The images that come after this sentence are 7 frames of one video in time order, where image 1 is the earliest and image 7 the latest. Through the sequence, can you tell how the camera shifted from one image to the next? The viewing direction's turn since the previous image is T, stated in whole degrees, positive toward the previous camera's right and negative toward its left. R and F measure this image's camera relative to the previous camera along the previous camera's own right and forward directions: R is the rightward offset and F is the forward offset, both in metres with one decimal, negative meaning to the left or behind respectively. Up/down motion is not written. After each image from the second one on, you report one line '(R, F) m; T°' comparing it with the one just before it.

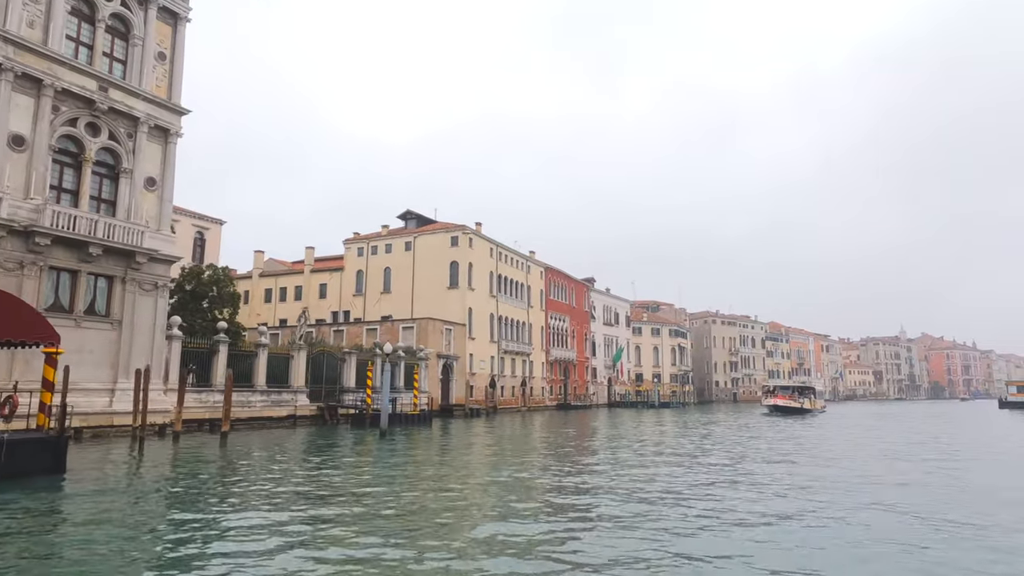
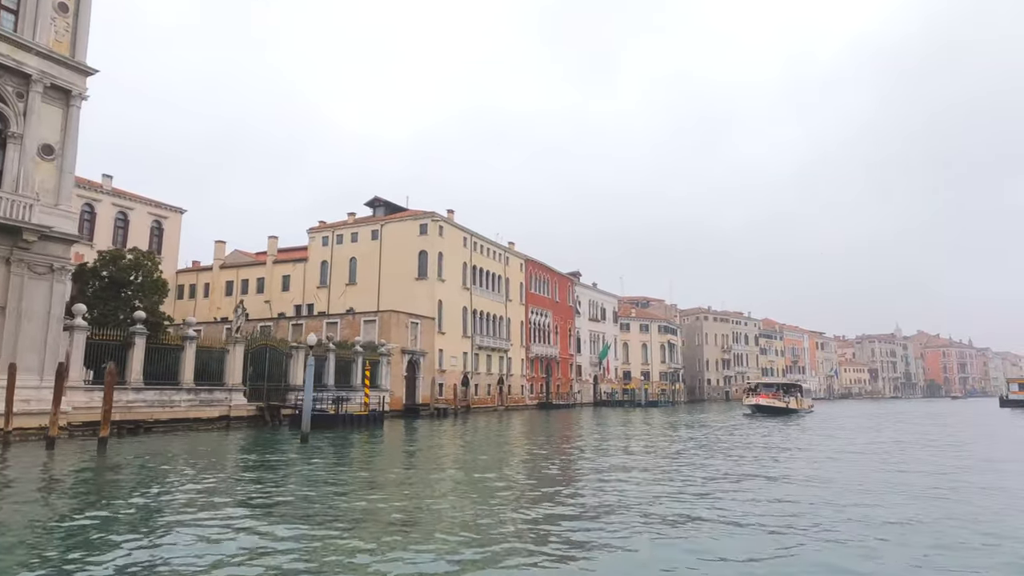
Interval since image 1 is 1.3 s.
(+1.2, +2.6) m; 0°
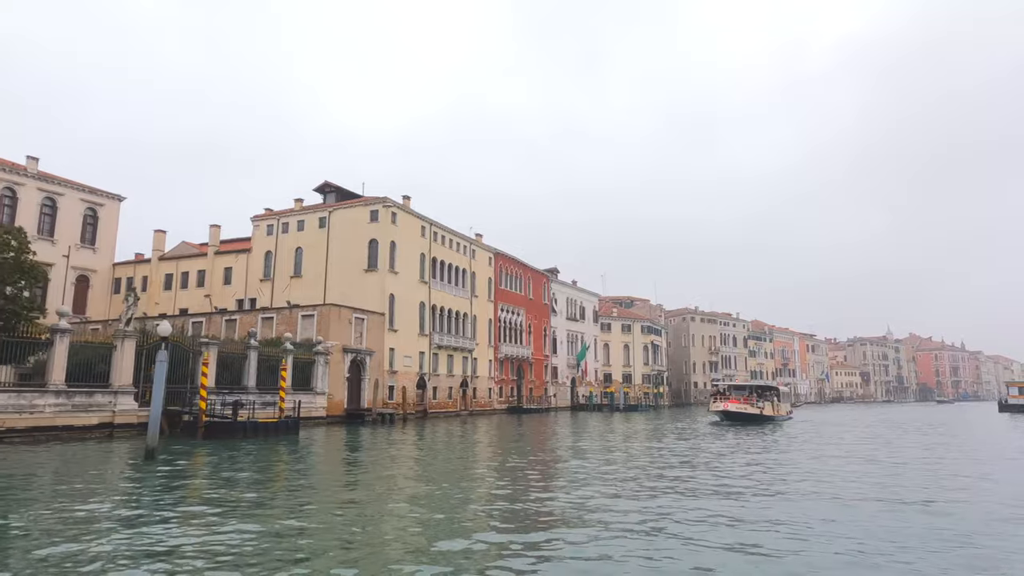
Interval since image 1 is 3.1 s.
(+1.6, +3.4) m; +1°
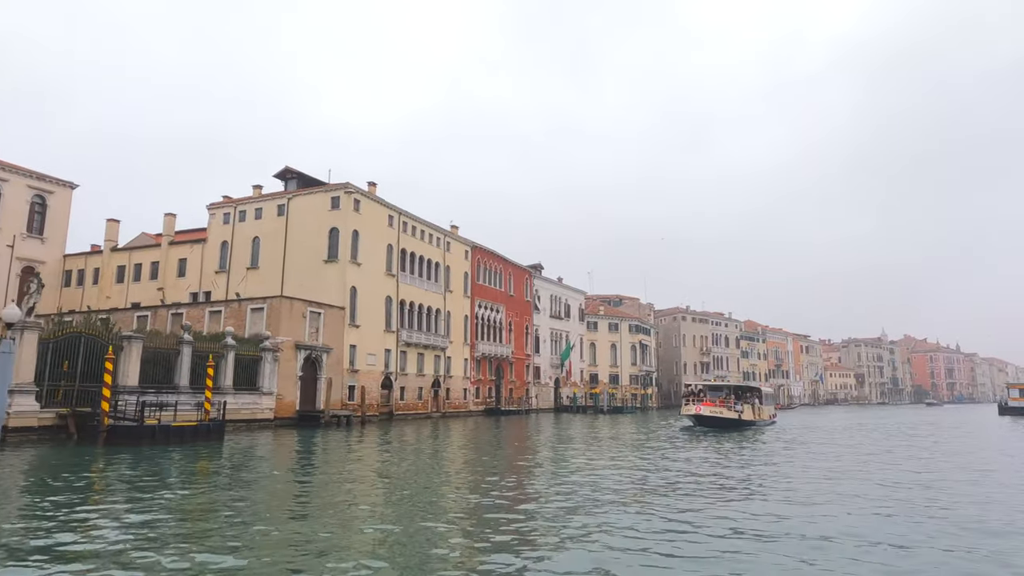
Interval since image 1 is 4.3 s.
(+1.1, +2.4) m; 0°
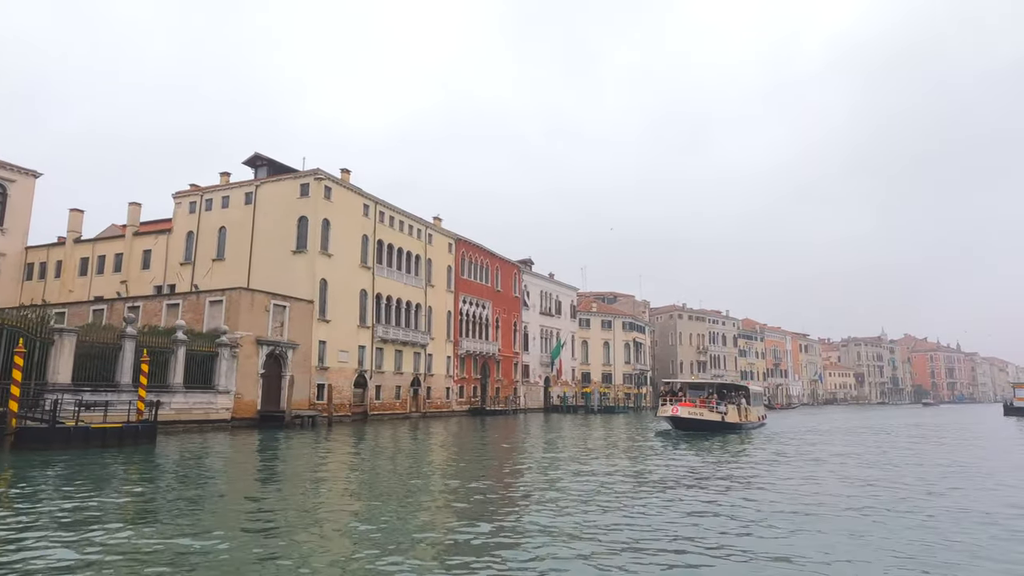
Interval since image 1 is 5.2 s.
(+0.8, +1.8) m; 0°
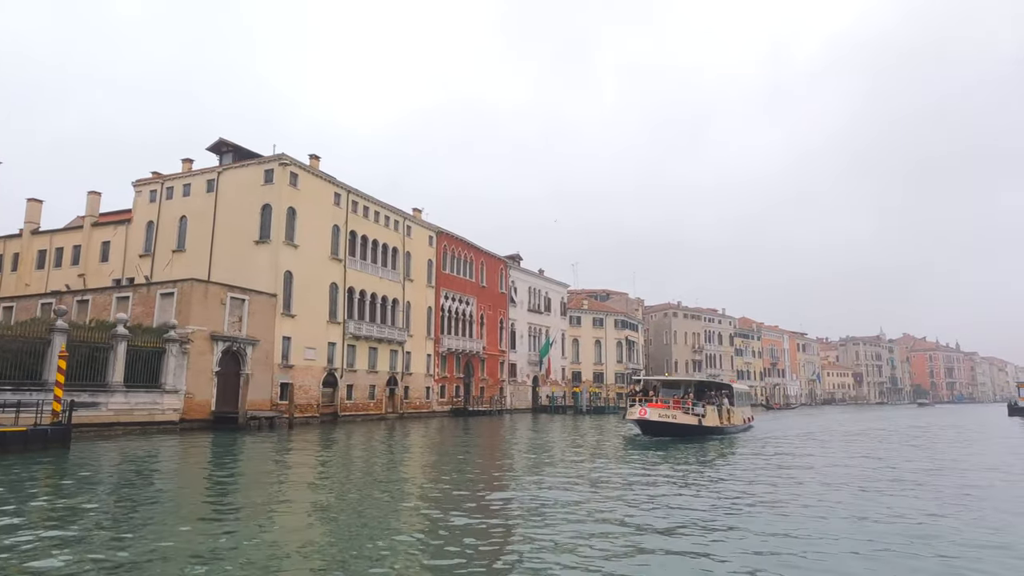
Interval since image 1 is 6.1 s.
(+0.8, +1.8) m; 0°
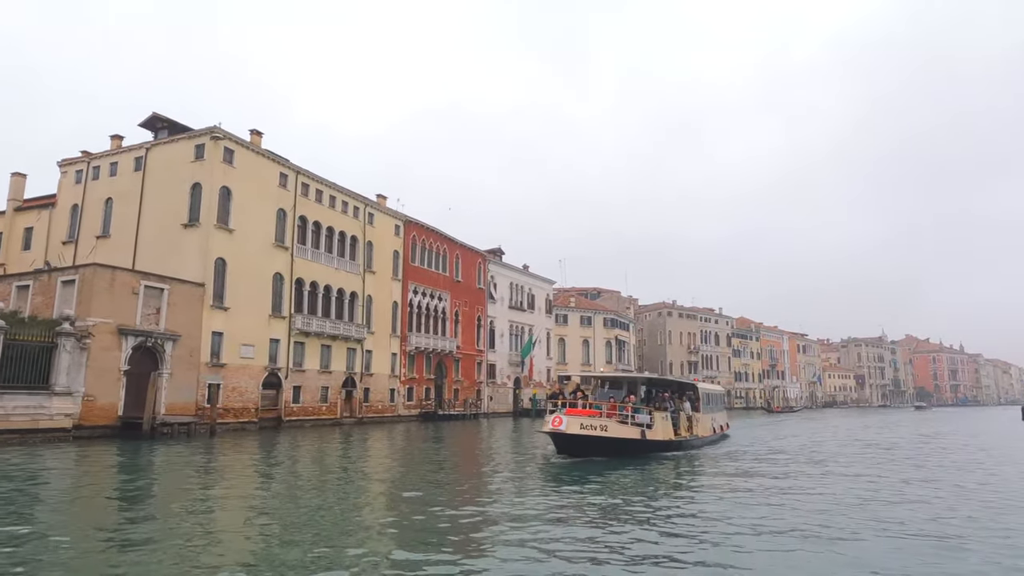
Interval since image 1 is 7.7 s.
(+1.4, +3.2) m; 0°
